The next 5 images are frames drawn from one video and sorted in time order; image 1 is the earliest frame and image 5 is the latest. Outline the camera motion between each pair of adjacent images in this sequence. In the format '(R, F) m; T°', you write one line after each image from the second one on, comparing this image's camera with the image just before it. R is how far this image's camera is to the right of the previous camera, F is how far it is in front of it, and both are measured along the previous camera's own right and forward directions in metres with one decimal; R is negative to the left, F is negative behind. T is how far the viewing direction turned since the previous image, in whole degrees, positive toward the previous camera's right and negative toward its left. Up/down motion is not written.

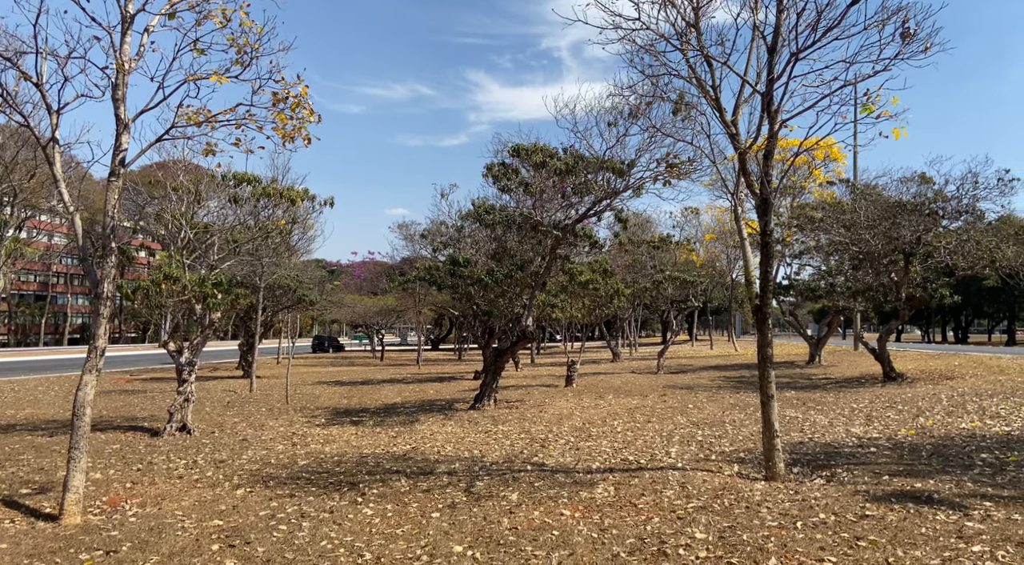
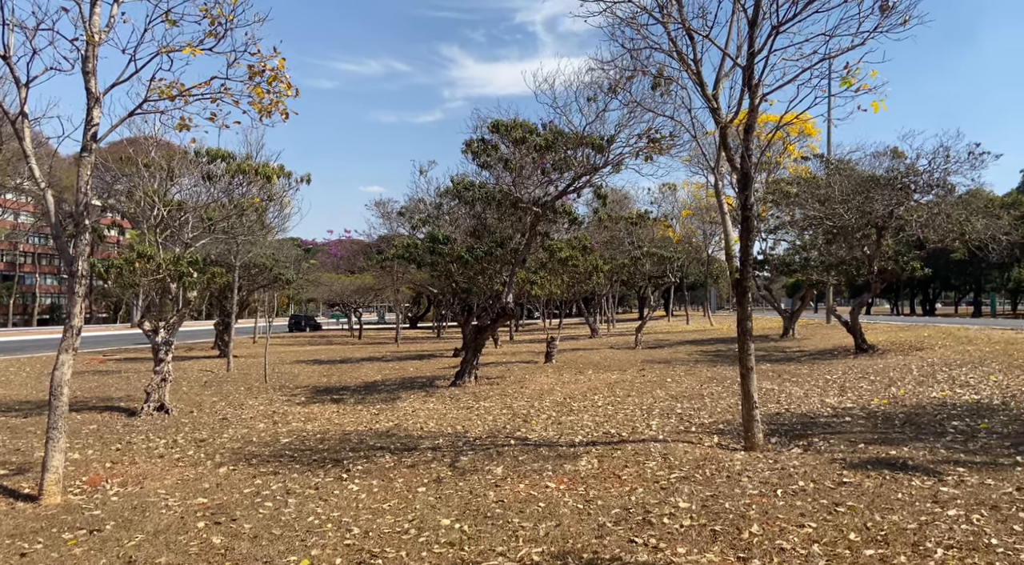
(-0.1, 0.0) m; +2°
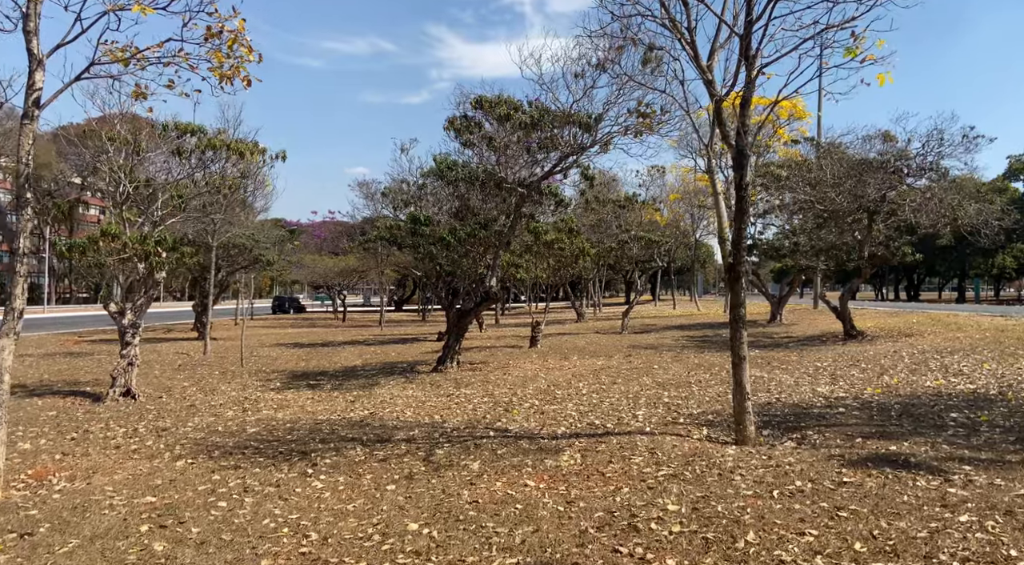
(+0.1, +0.4) m; +1°
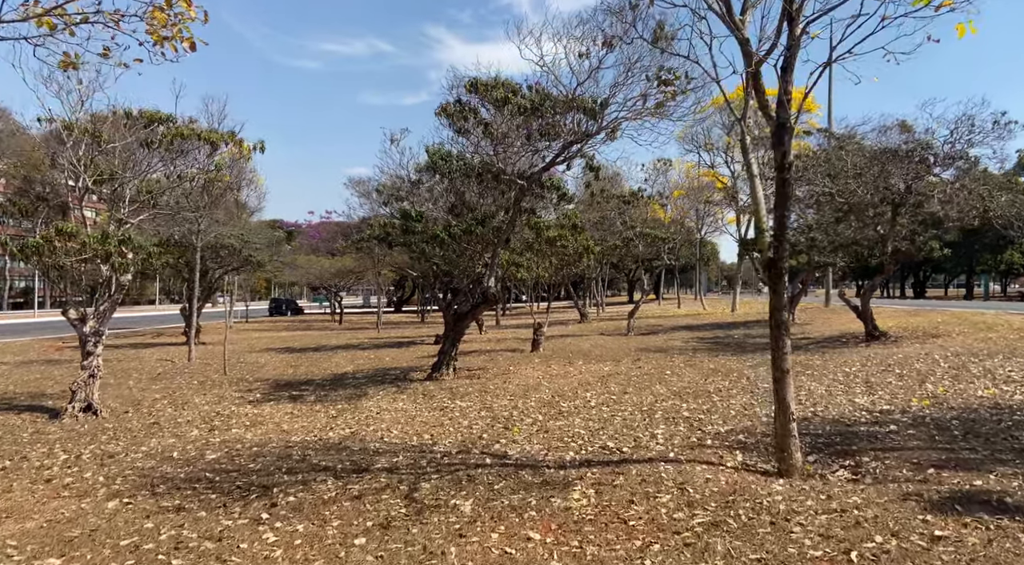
(0.0, +1.0) m; 0°
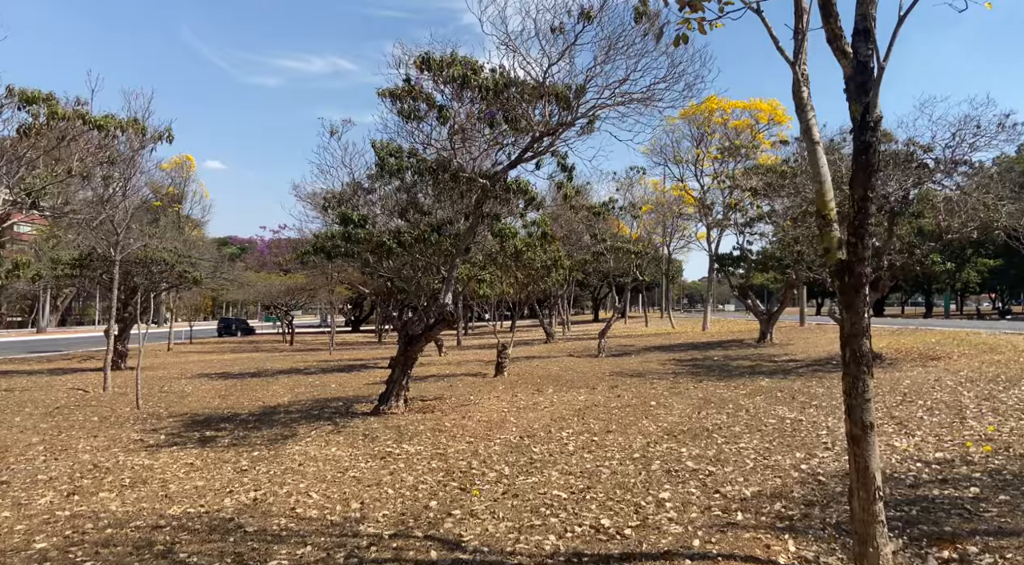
(0.0, +1.7) m; +3°
